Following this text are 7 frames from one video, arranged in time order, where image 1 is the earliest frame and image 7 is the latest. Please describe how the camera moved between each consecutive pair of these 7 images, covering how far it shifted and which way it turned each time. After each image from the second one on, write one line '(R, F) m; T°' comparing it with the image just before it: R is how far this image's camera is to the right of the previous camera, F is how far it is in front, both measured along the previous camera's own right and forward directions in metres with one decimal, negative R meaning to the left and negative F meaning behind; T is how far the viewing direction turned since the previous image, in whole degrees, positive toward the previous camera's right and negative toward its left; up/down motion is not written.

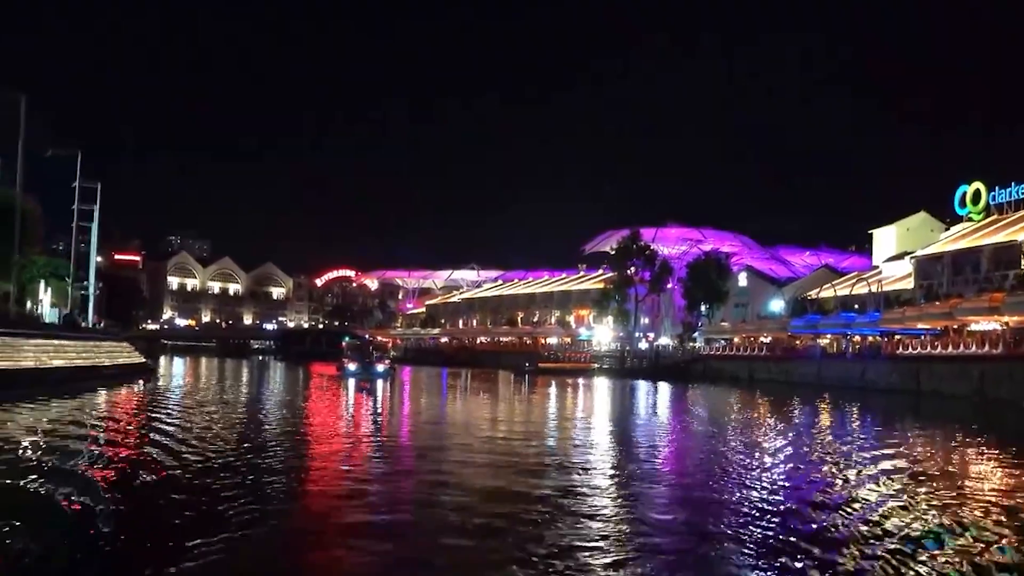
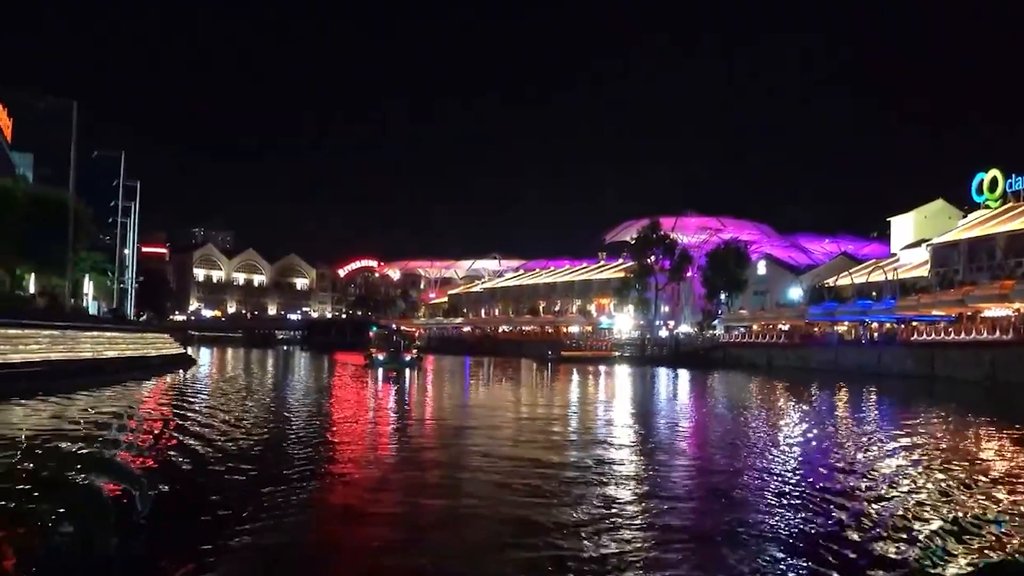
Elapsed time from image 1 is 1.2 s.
(-0.1, -0.8) m; -1°
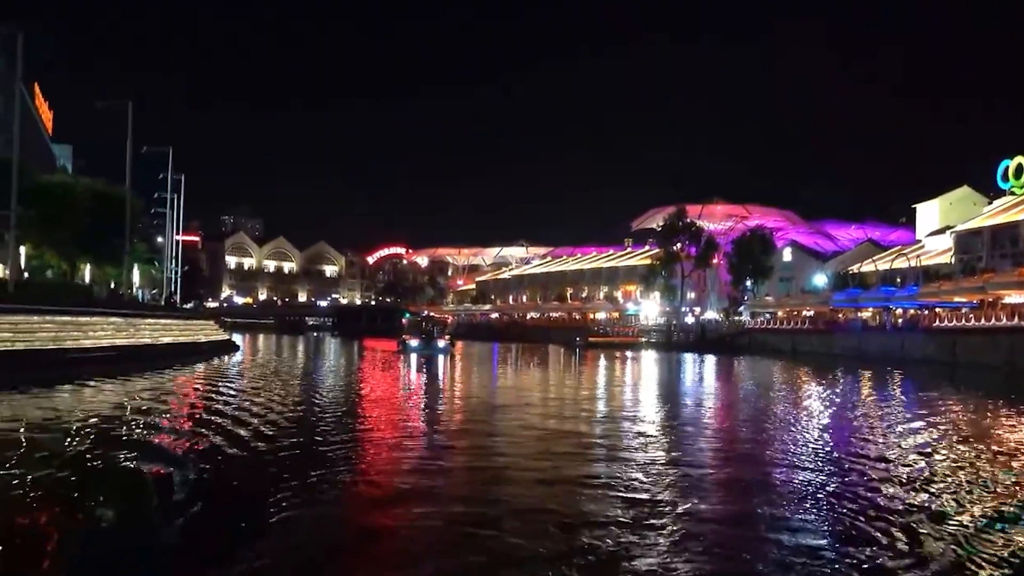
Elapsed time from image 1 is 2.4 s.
(-0.1, -0.8) m; -2°
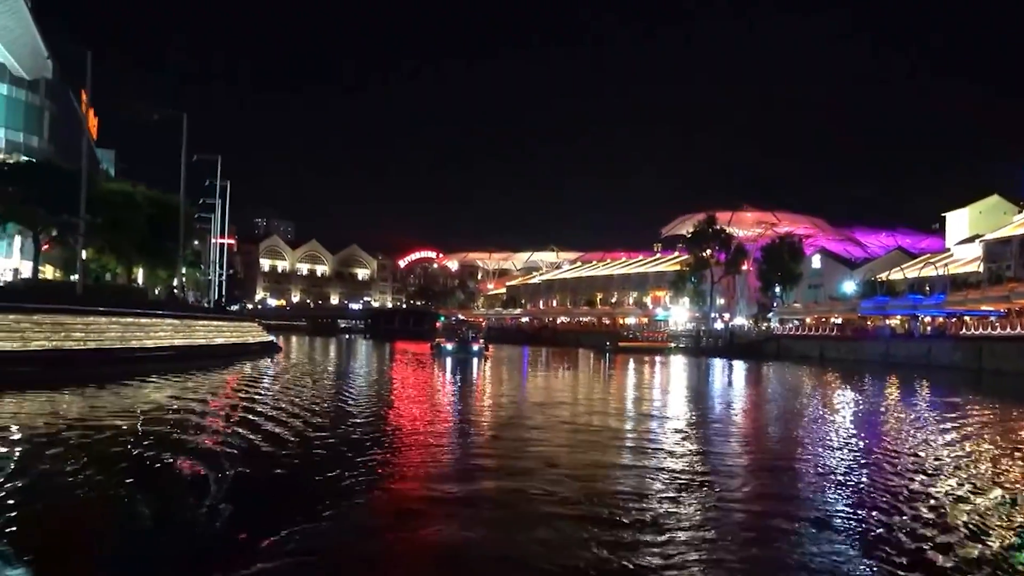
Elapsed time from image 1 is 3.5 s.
(-0.1, -0.8) m; -2°
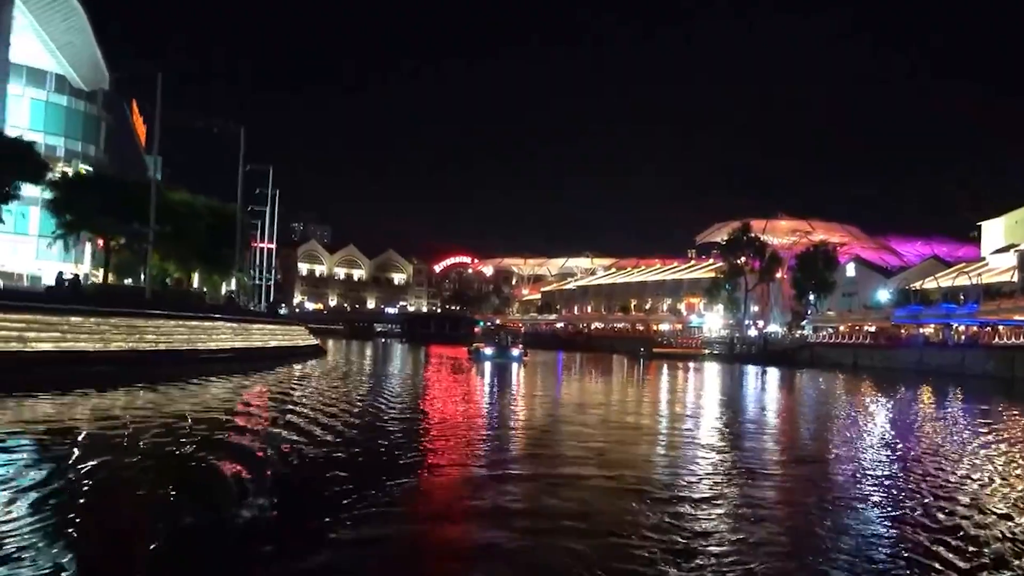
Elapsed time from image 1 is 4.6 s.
(-0.1, -0.8) m; -2°
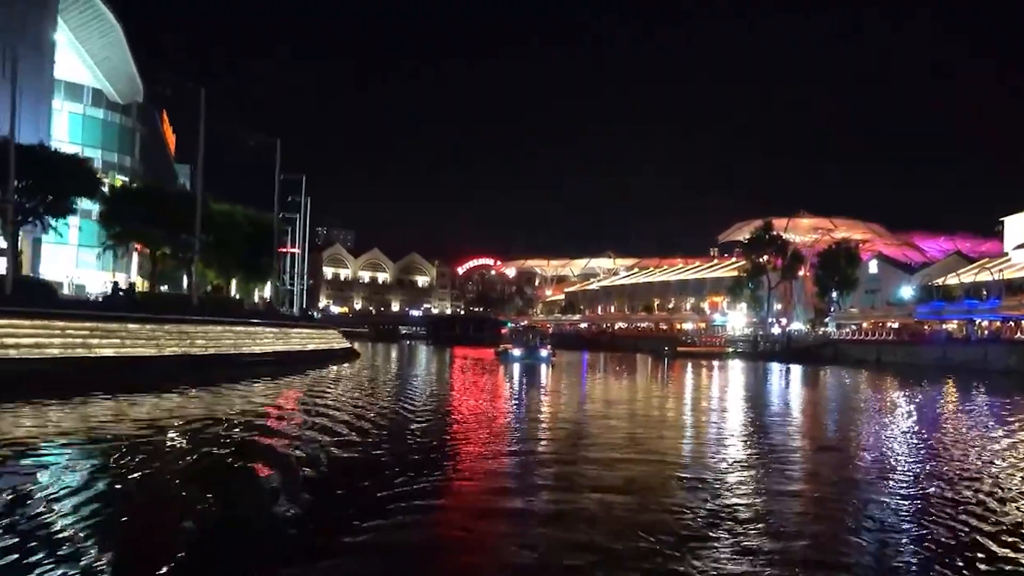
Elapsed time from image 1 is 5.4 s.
(-0.1, -0.6) m; -1°
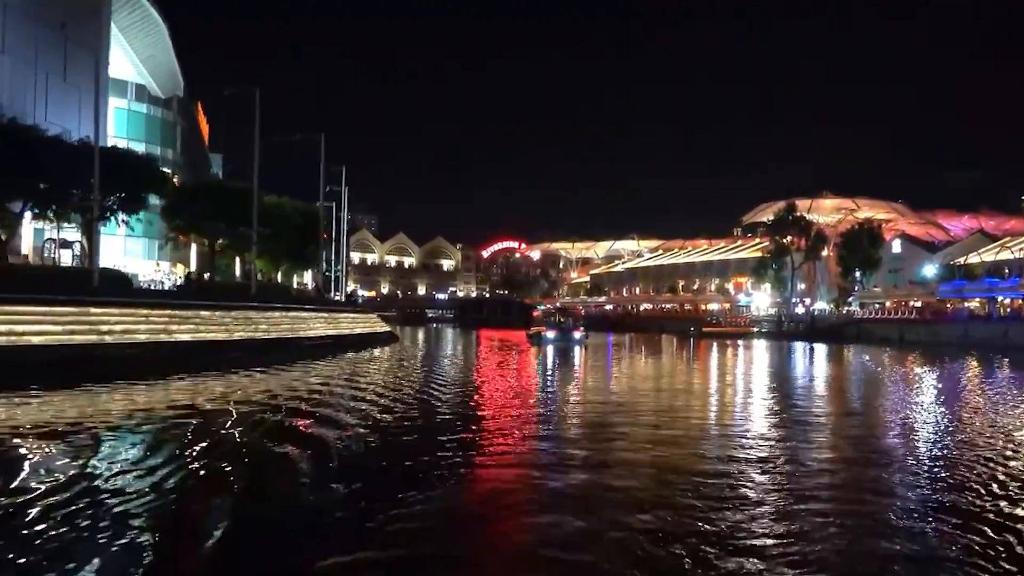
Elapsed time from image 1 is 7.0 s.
(-0.3, -1.0) m; -1°
